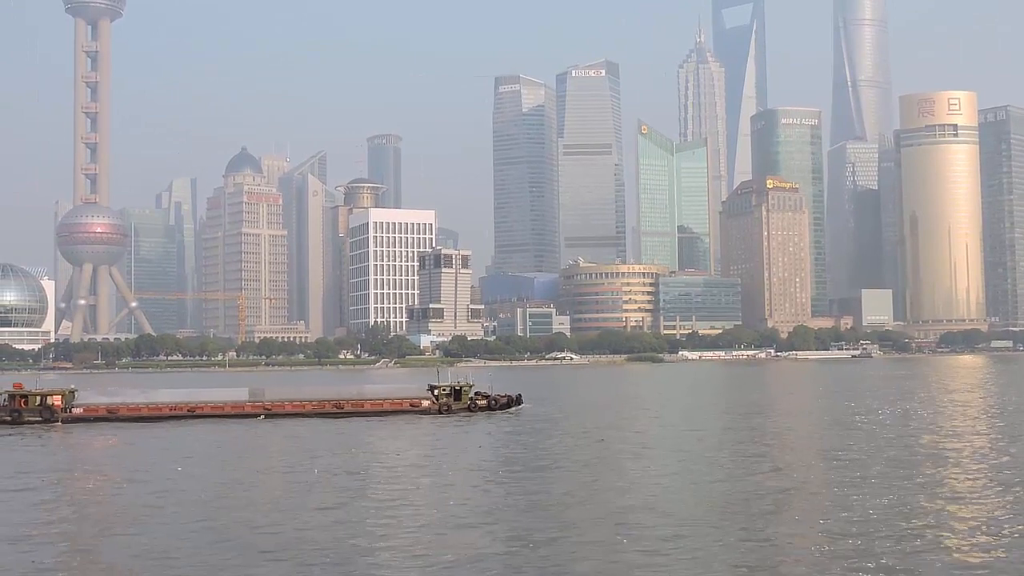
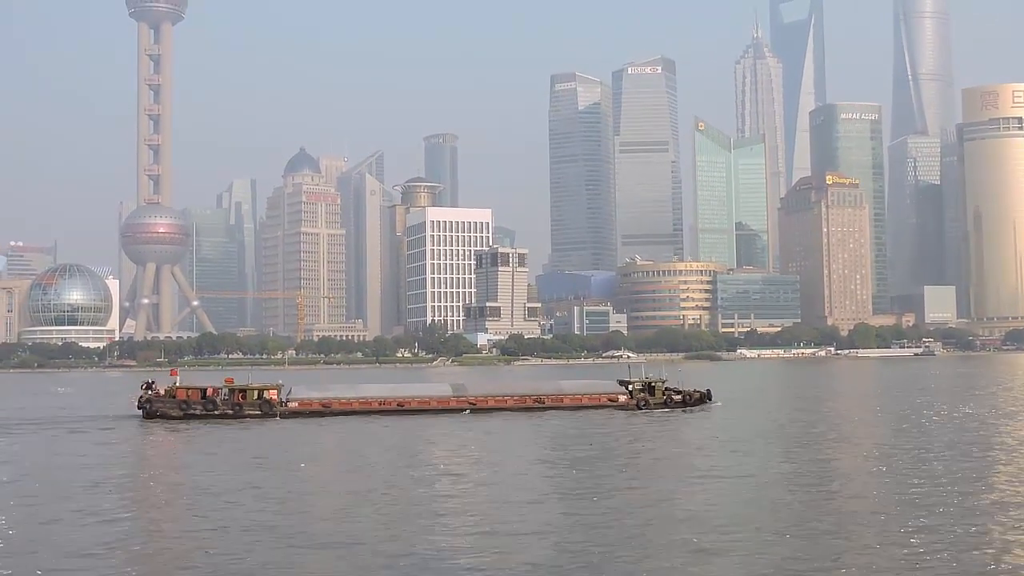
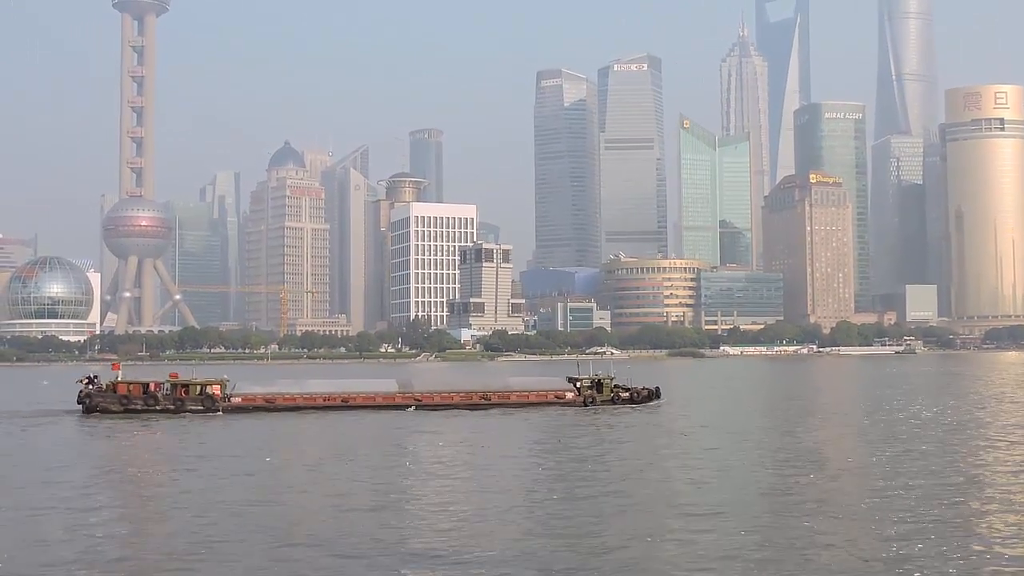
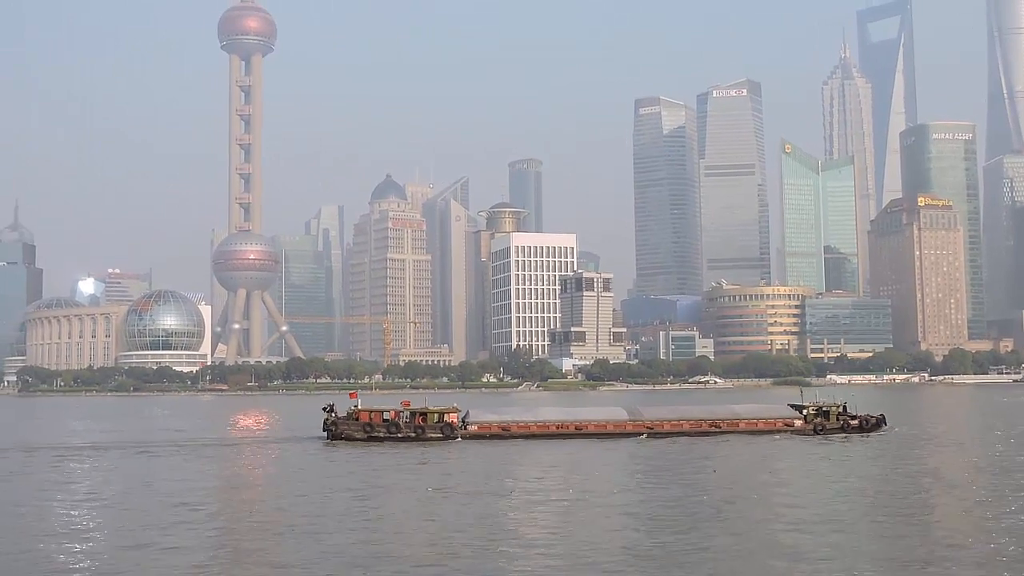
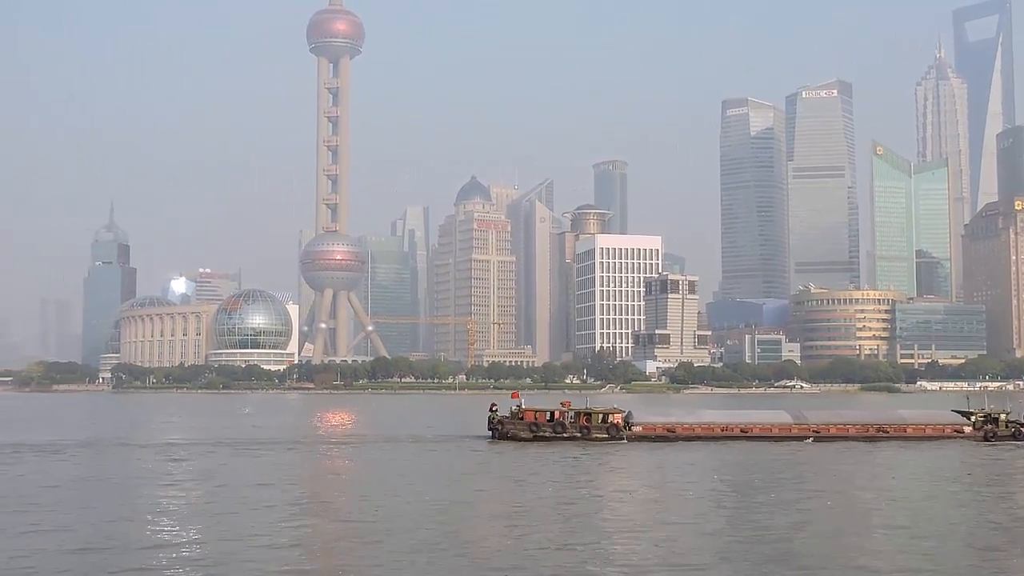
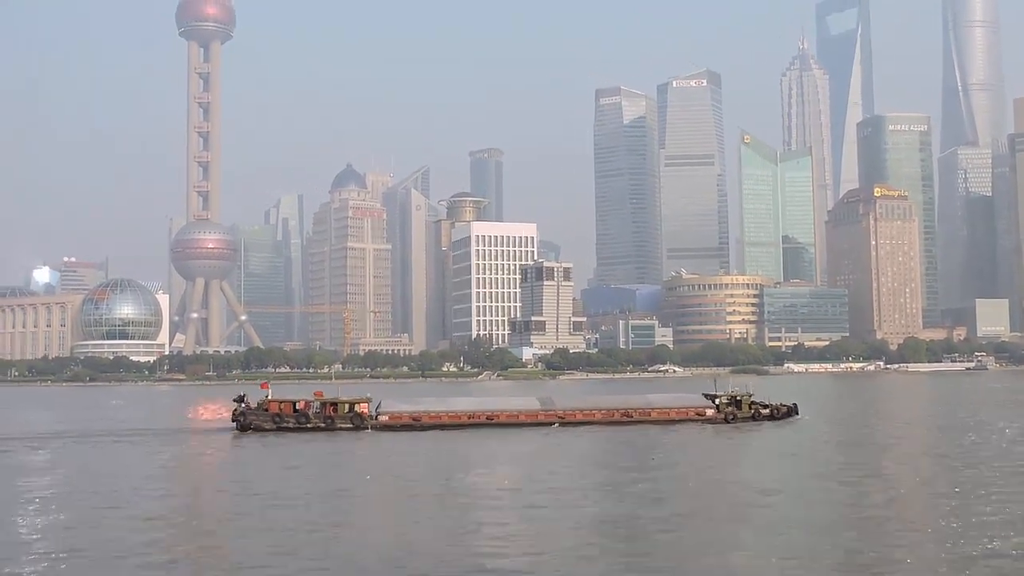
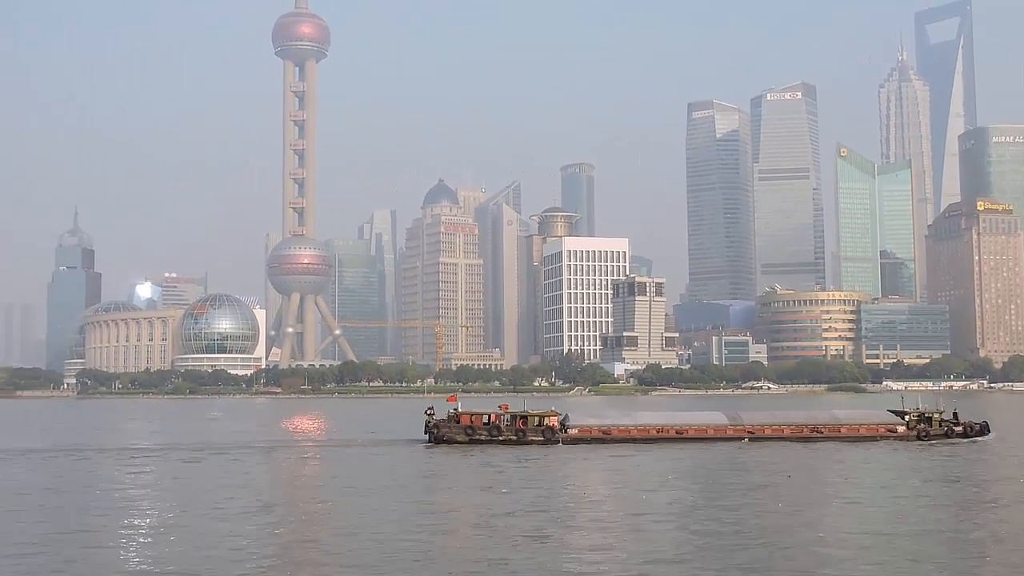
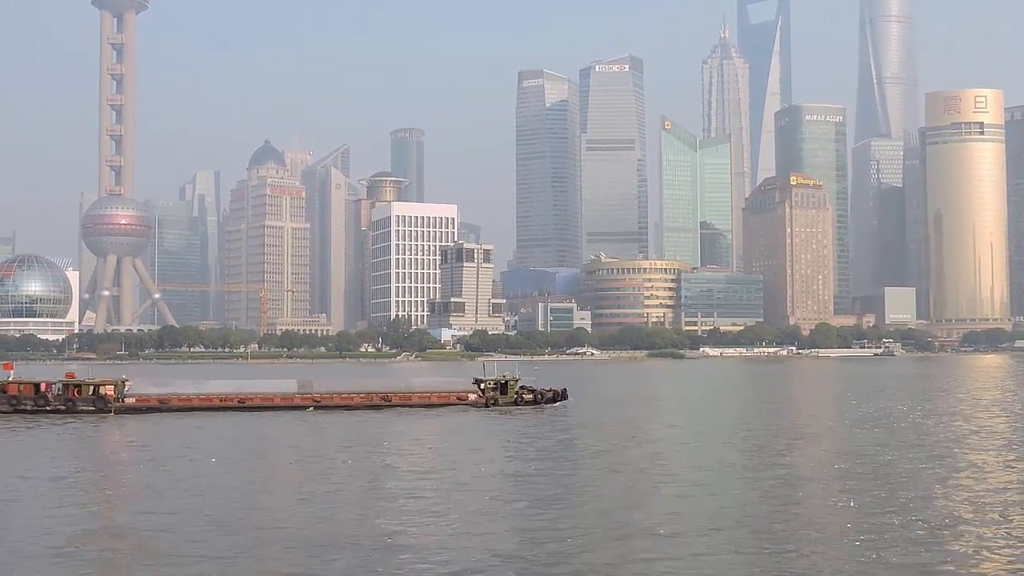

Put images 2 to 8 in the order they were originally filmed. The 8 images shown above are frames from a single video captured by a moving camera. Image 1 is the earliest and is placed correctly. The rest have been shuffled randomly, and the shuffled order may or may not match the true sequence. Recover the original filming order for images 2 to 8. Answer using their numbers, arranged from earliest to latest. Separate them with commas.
8, 3, 2, 6, 4, 7, 5
